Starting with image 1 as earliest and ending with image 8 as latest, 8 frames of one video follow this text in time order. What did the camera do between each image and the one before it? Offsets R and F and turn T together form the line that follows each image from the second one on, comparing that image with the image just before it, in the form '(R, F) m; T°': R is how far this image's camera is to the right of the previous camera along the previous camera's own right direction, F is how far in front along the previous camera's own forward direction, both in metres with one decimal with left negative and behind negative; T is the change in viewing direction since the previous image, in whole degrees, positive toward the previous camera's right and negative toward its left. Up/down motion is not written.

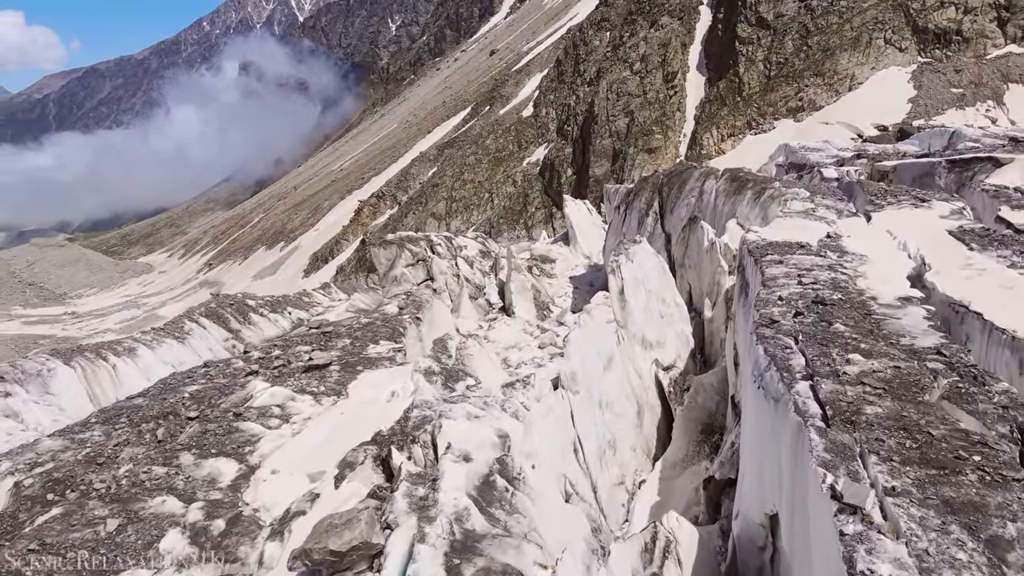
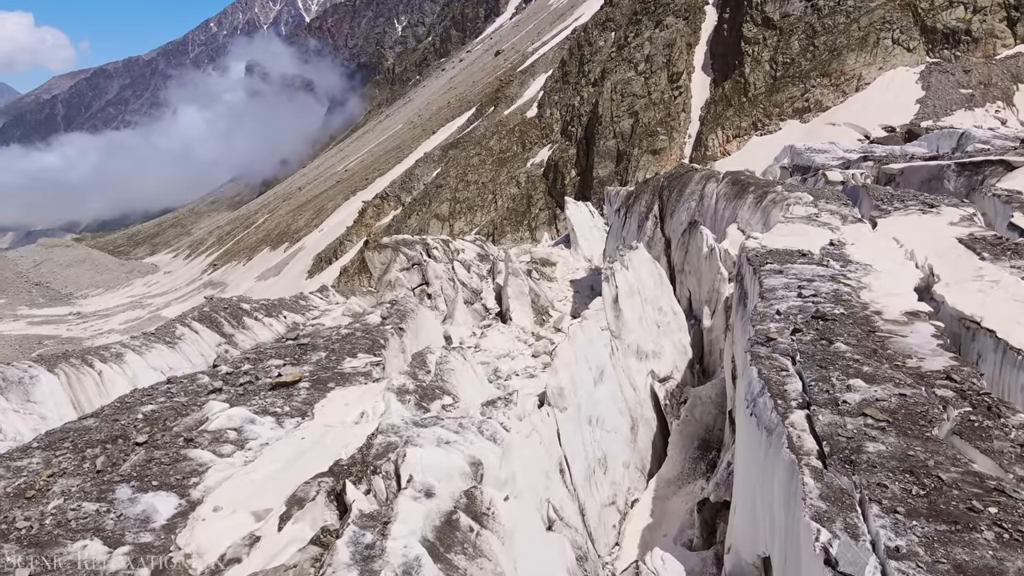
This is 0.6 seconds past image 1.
(+0.2, +0.4) m; 0°
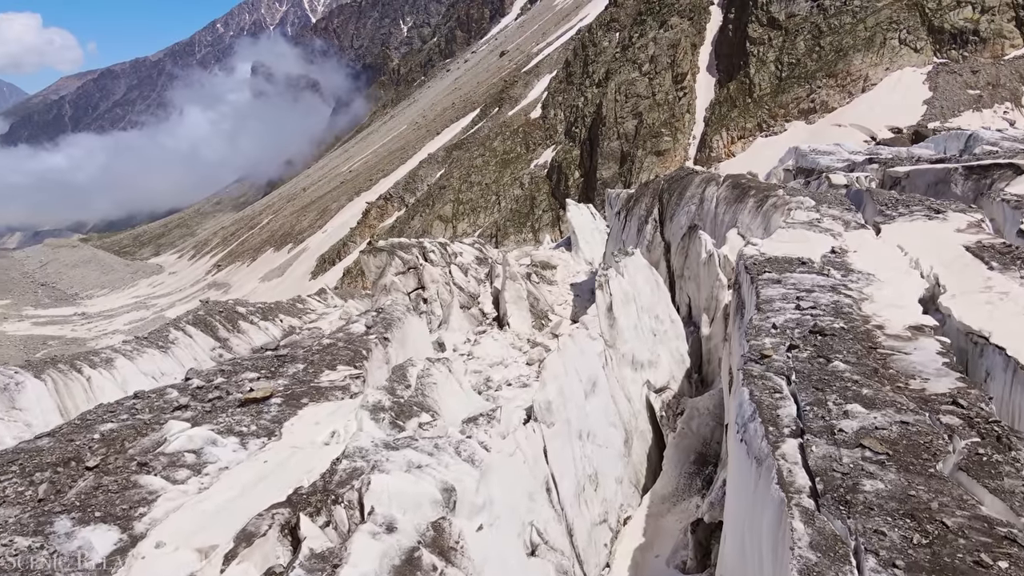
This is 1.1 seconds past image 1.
(+0.2, +0.3) m; 0°
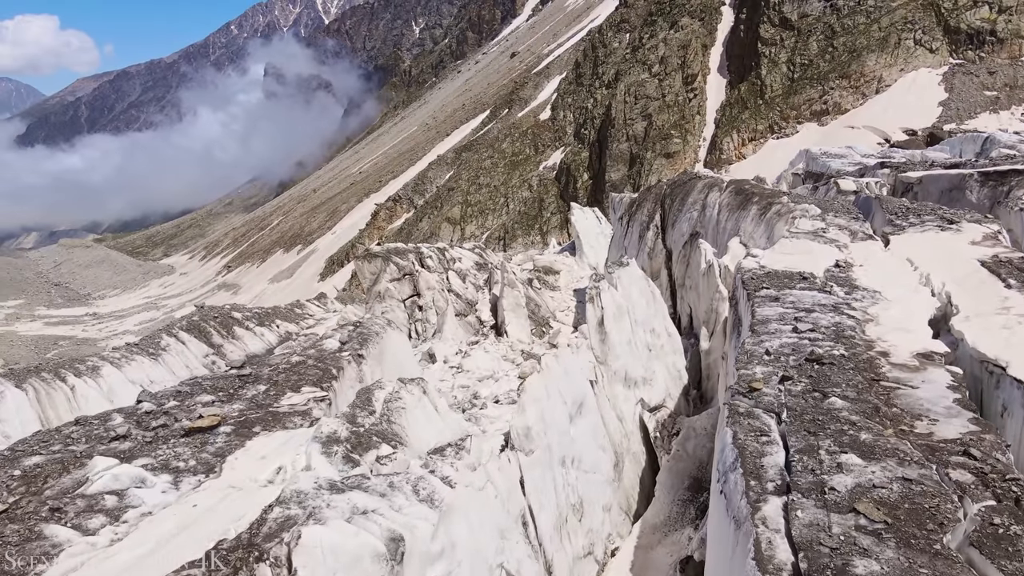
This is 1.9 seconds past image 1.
(+0.3, +0.5) m; -1°
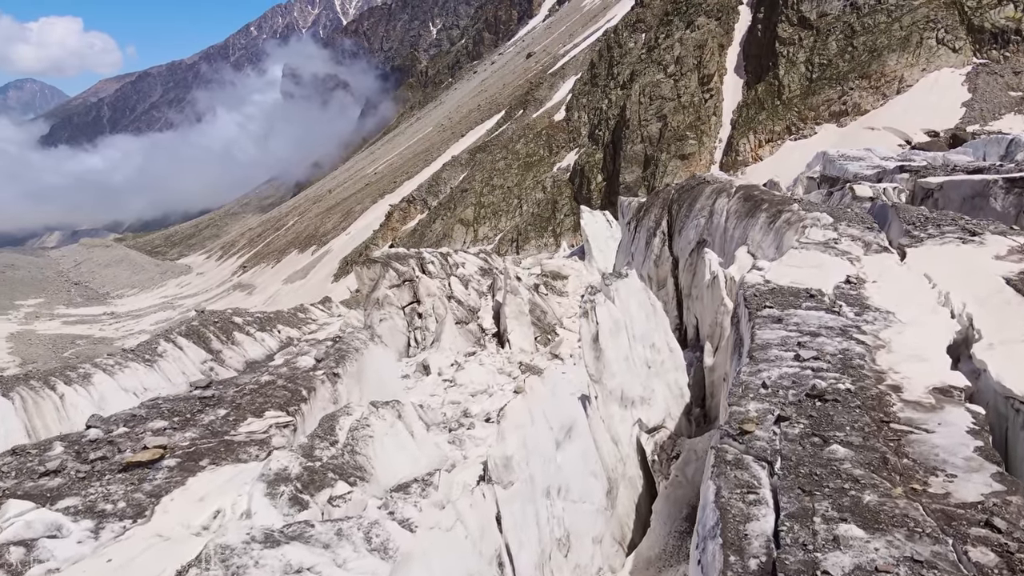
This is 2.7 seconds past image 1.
(+0.3, +0.5) m; -1°
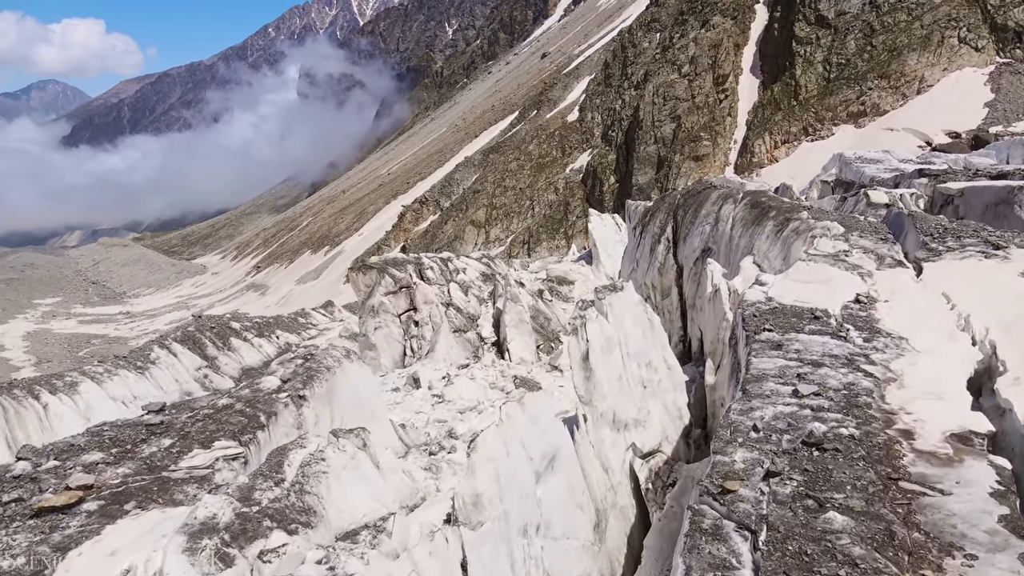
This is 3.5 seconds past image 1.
(+0.3, +0.5) m; -1°
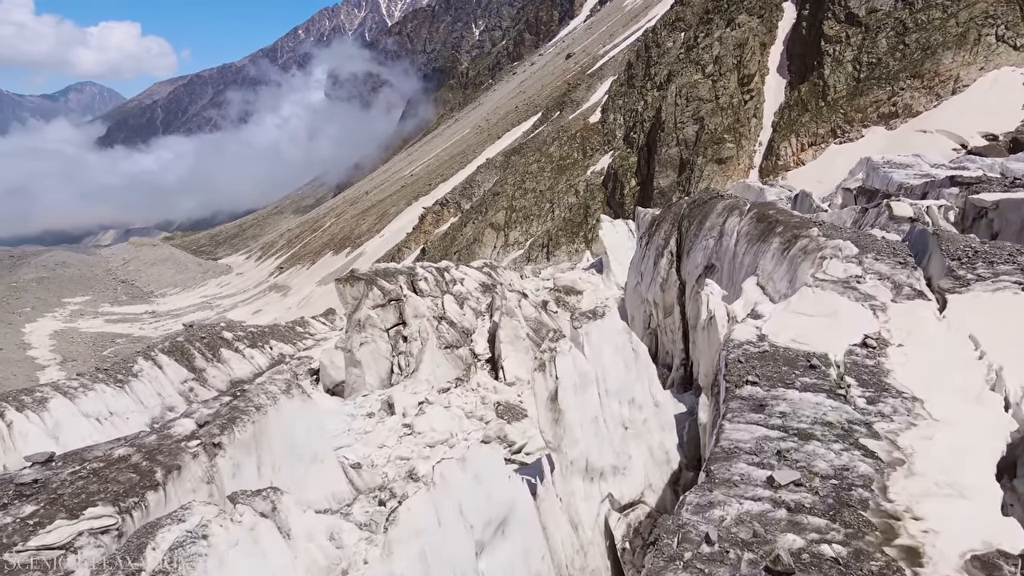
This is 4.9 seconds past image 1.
(+0.6, +1.0) m; -2°
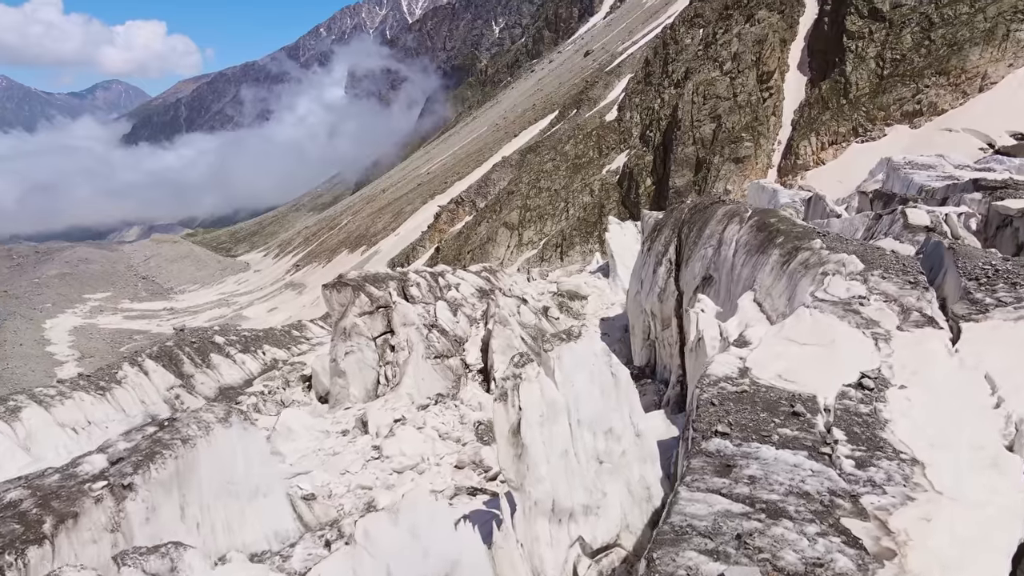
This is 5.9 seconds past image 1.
(+0.5, +0.7) m; -2°
